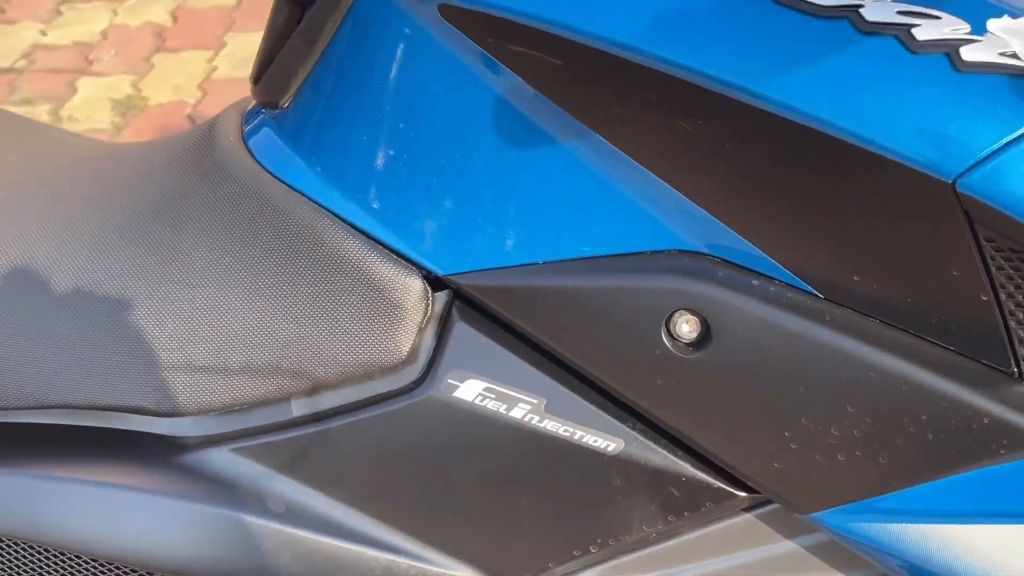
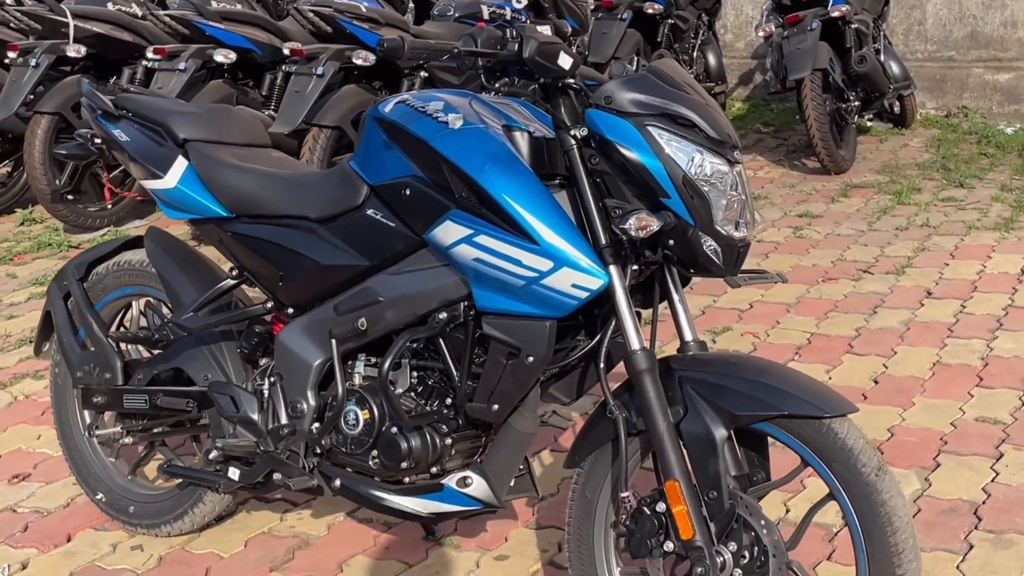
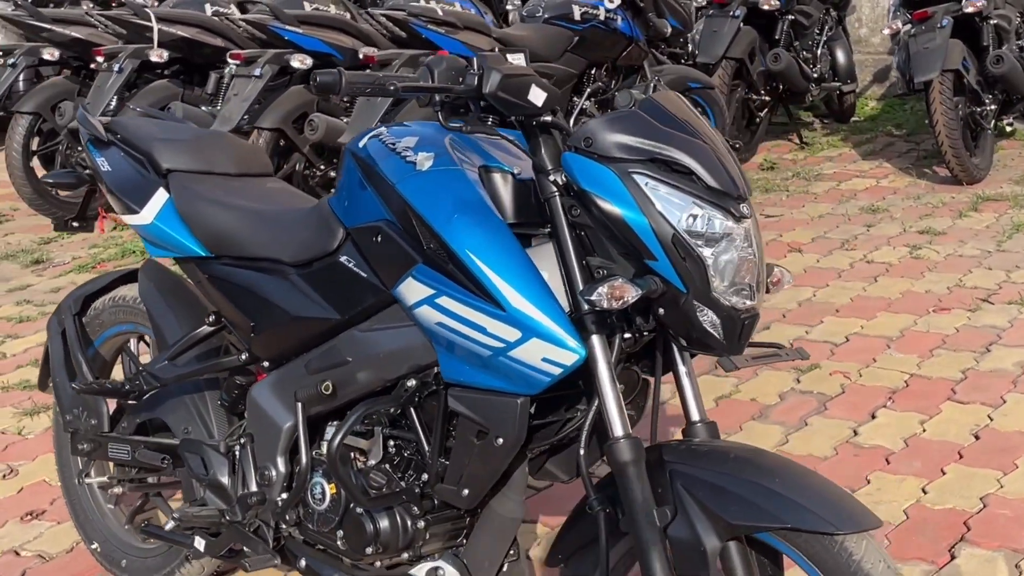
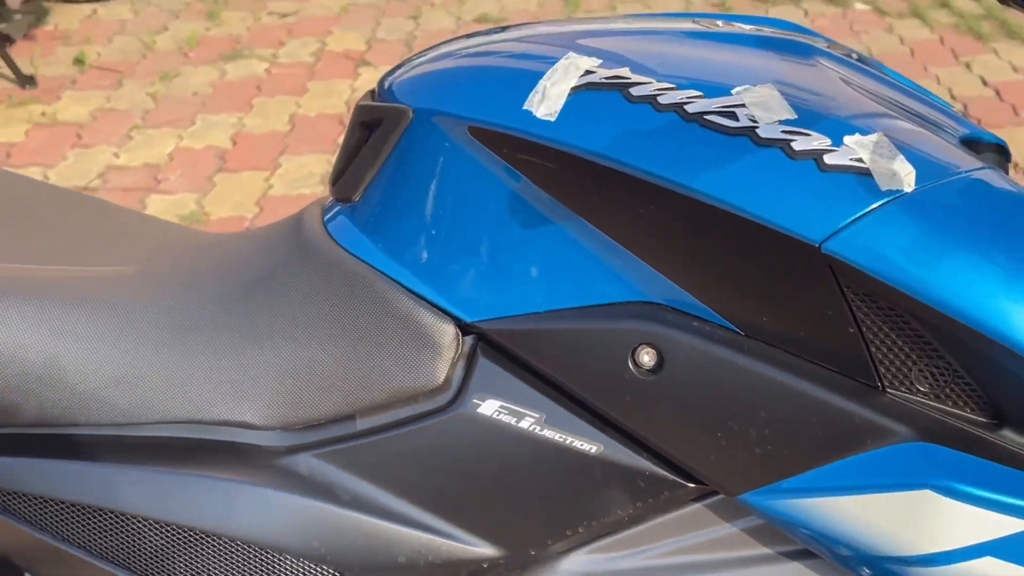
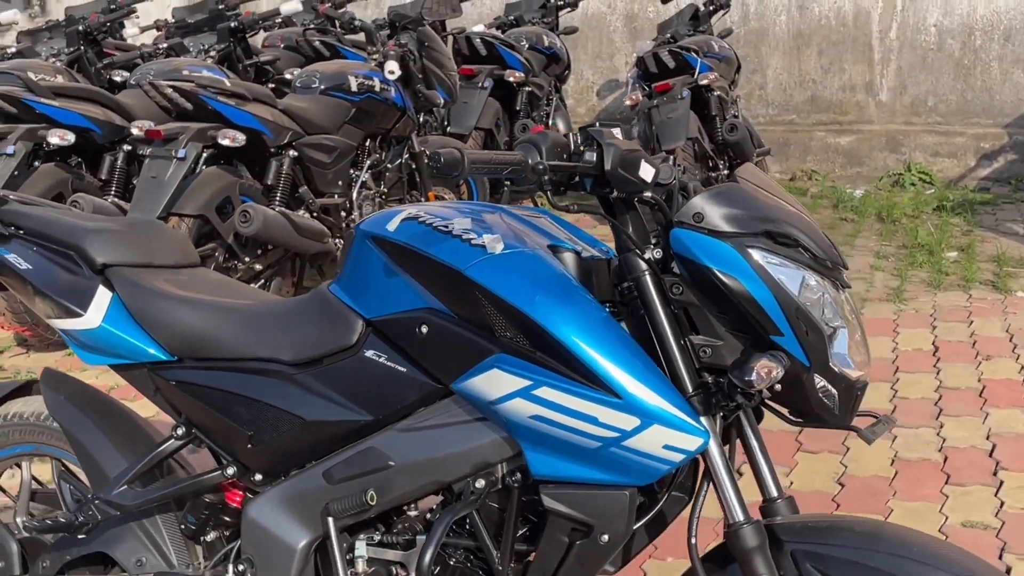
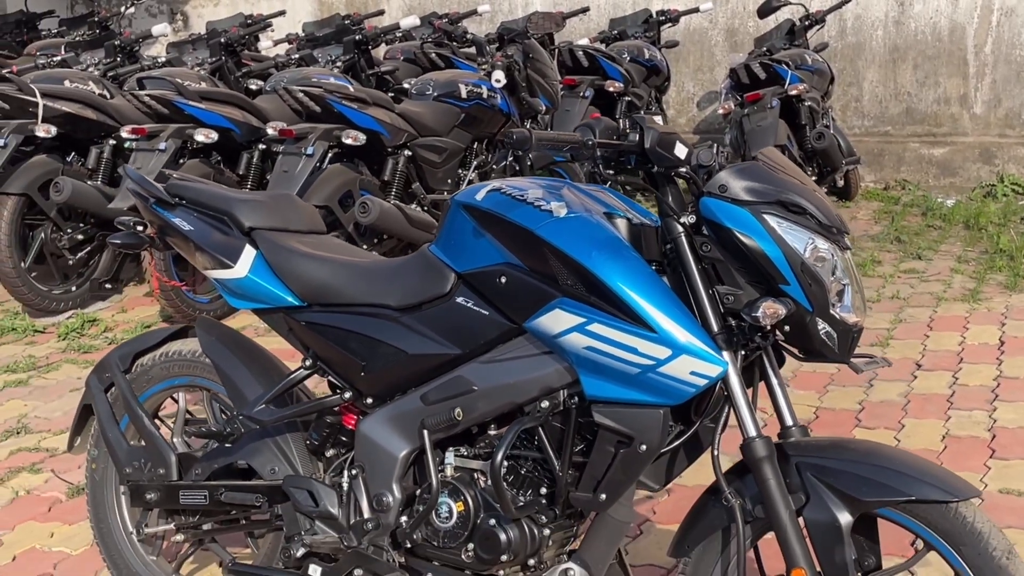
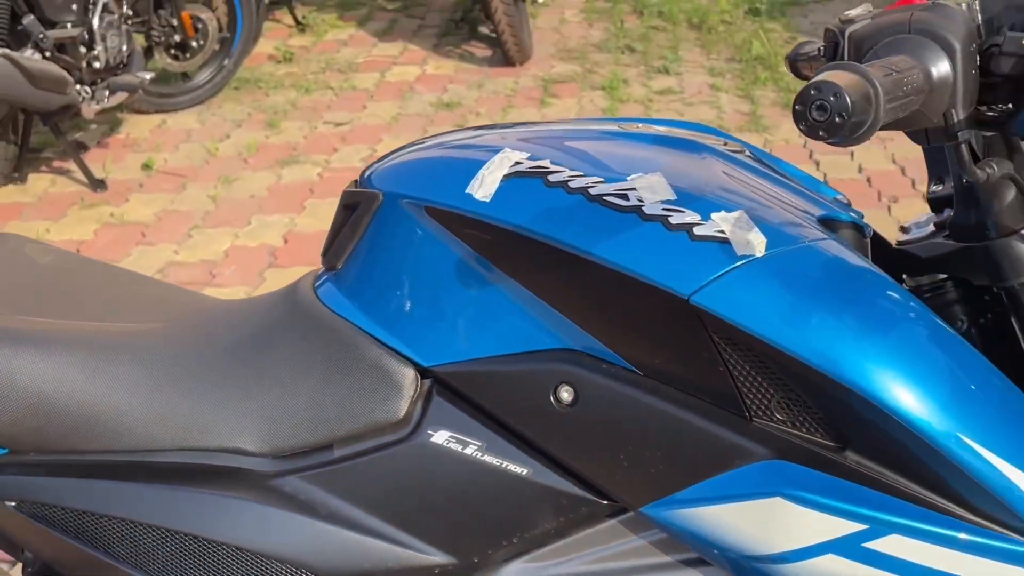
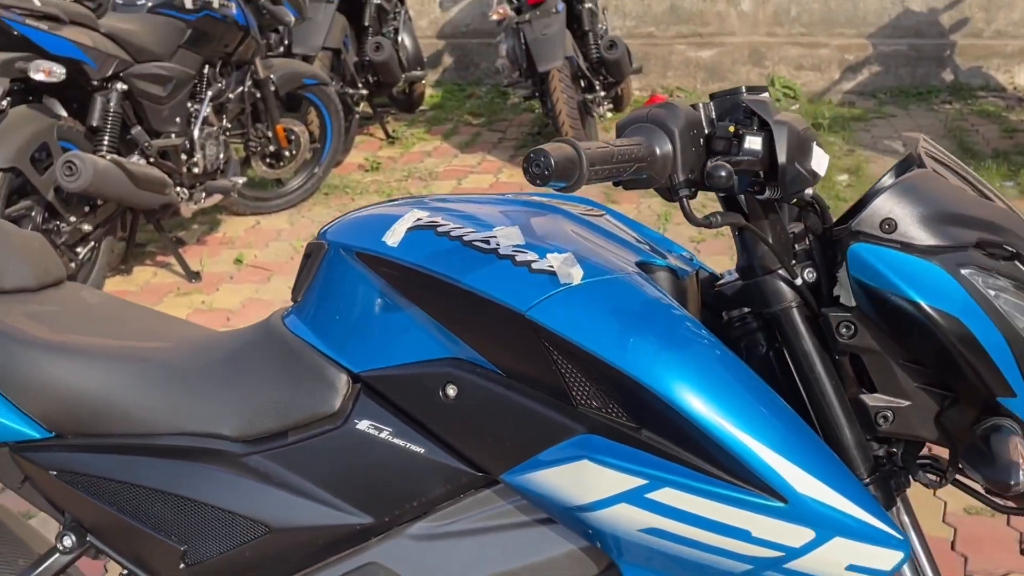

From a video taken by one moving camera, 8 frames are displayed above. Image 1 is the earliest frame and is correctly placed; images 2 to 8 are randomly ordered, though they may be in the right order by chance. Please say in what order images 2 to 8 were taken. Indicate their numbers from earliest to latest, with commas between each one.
4, 7, 8, 5, 6, 2, 3
